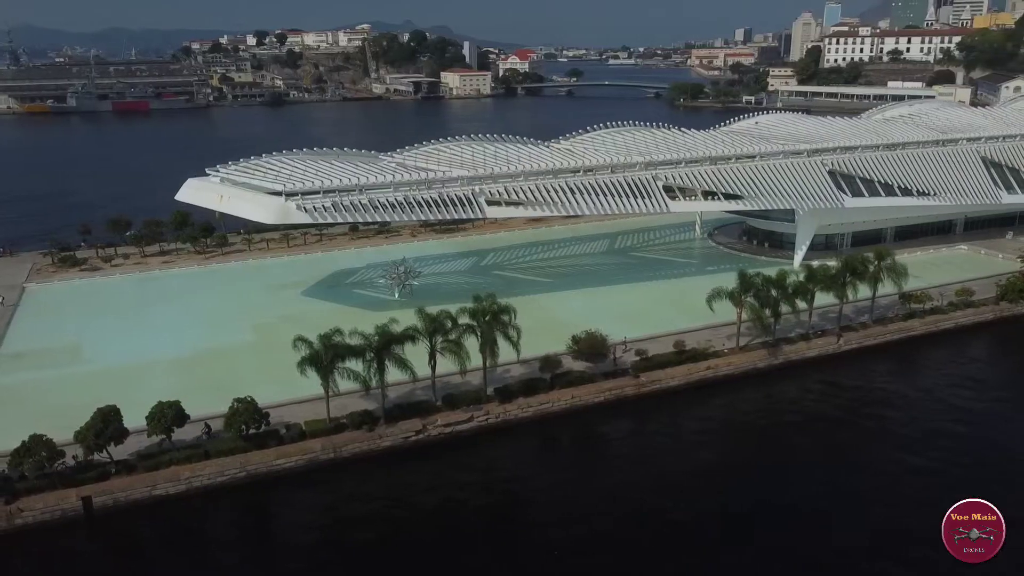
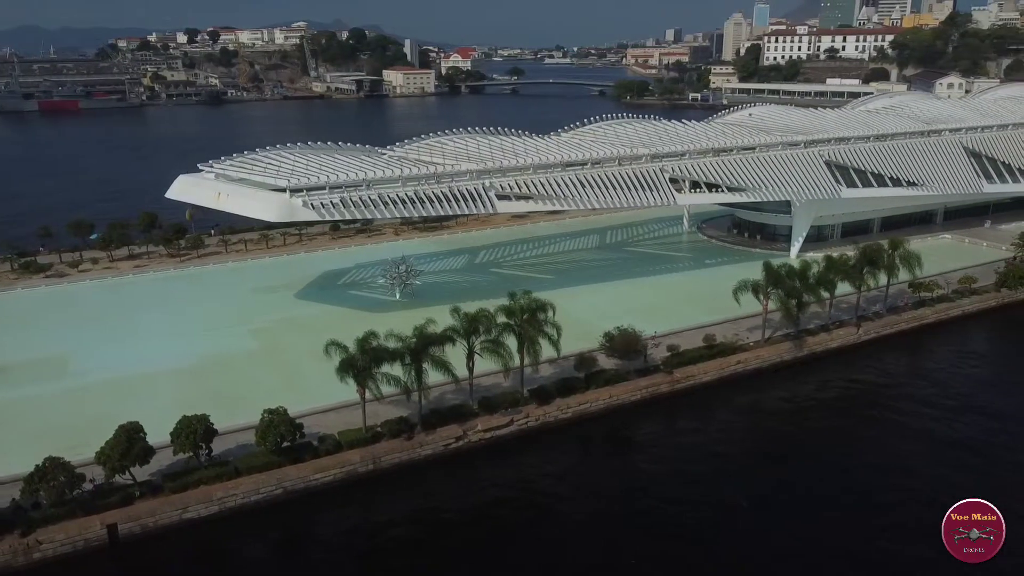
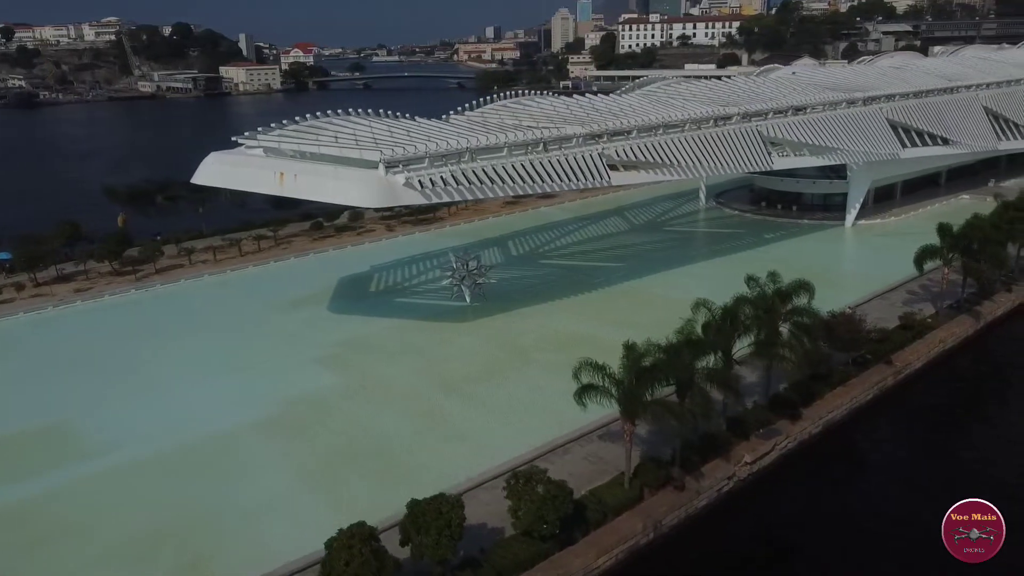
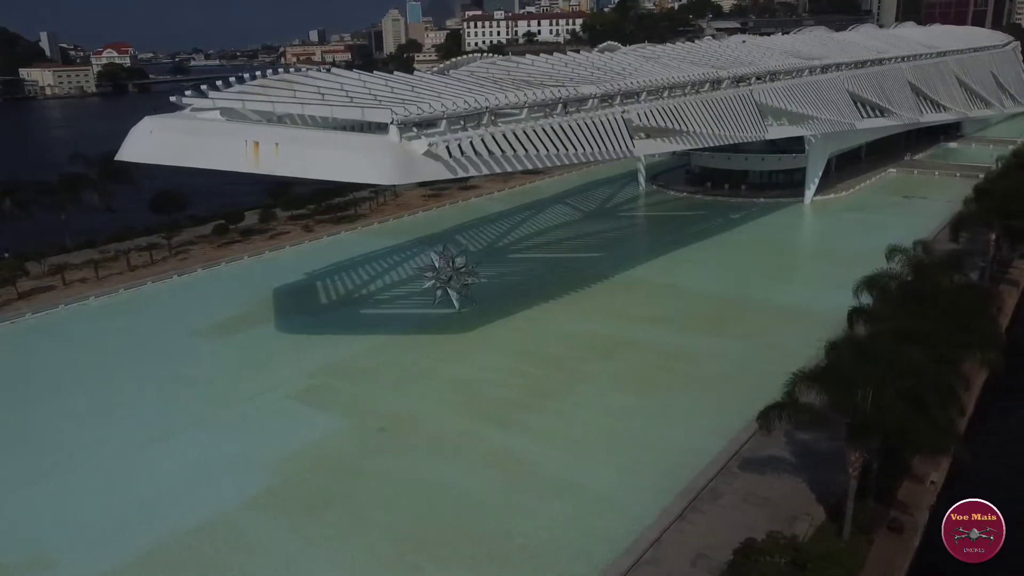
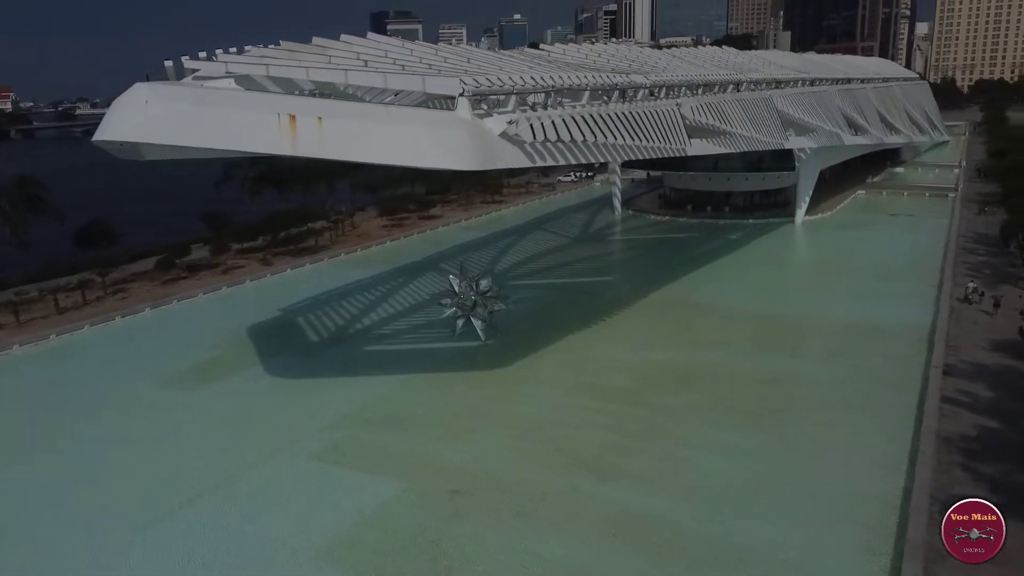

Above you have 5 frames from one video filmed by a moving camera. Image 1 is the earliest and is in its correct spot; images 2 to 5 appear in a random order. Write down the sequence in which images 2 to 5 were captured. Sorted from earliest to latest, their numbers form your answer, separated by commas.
2, 3, 4, 5
